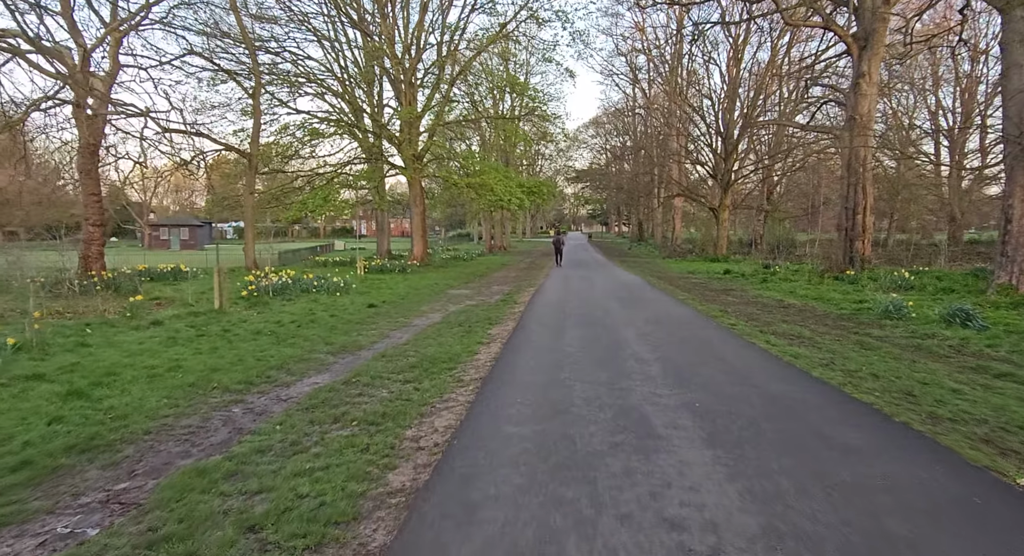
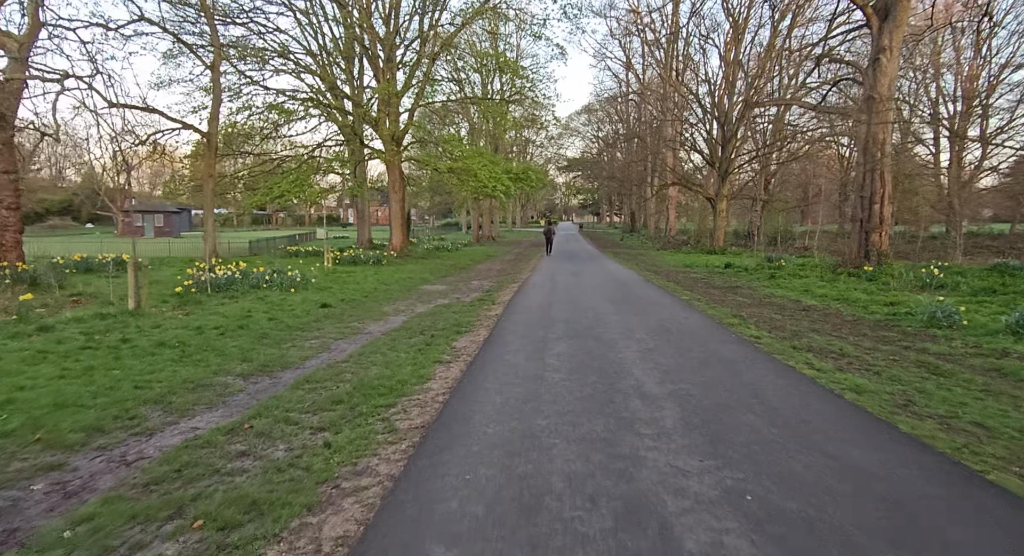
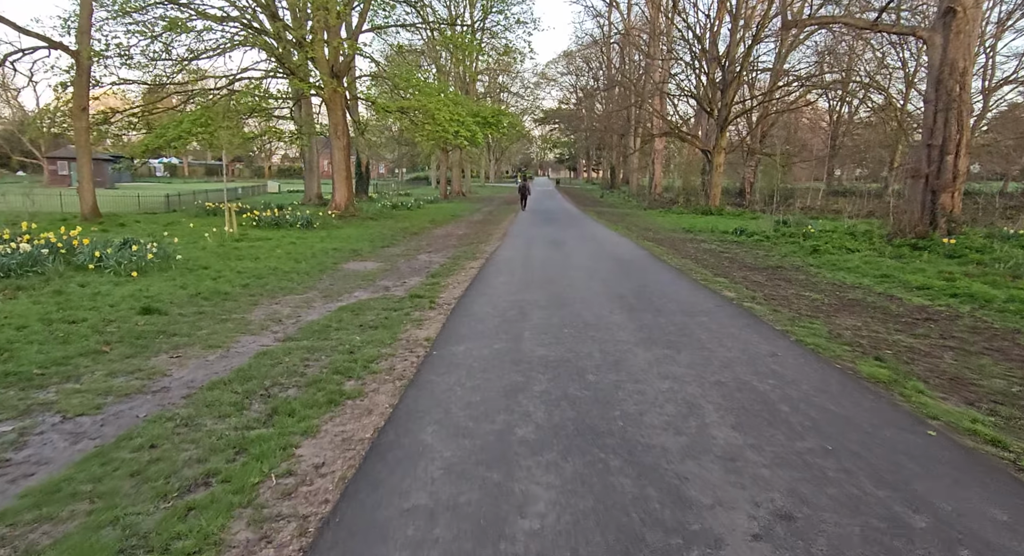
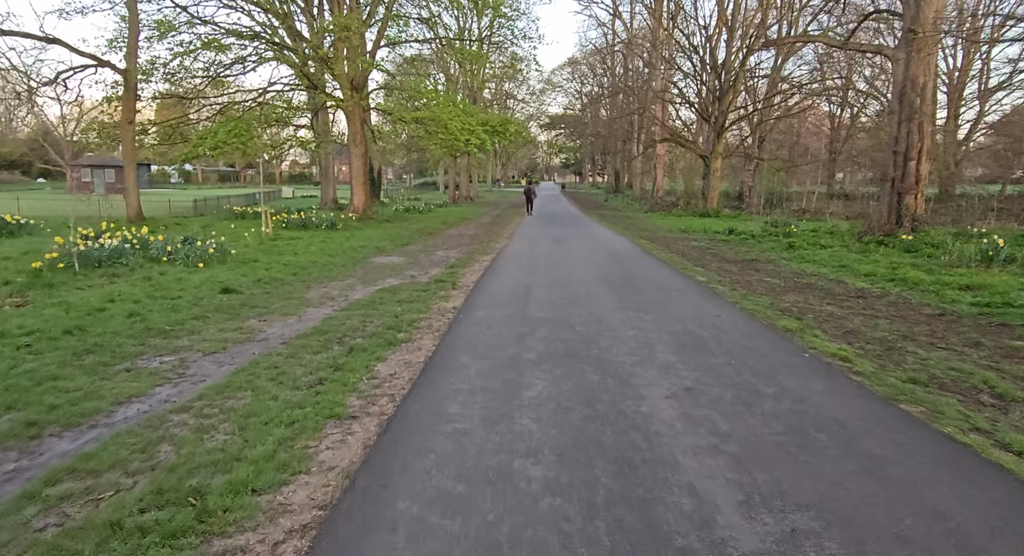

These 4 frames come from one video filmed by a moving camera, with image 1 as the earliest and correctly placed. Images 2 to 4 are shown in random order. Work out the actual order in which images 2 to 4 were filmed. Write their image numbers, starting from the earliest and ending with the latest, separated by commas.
2, 4, 3
